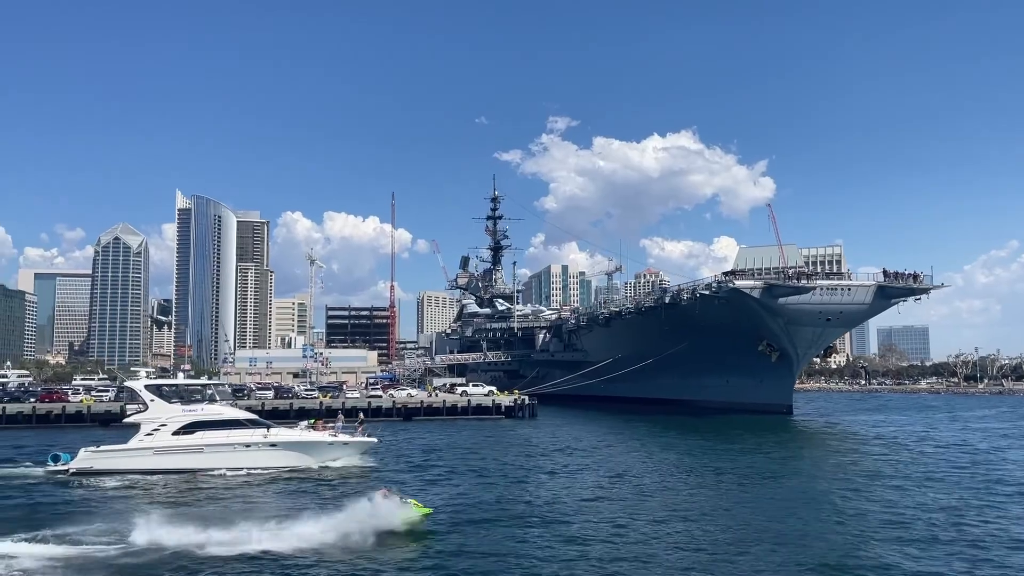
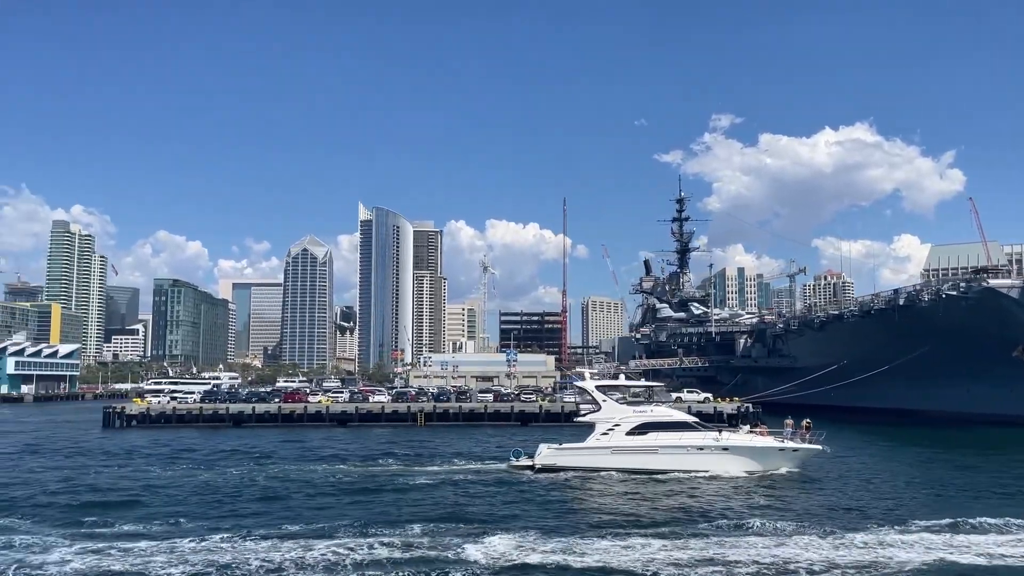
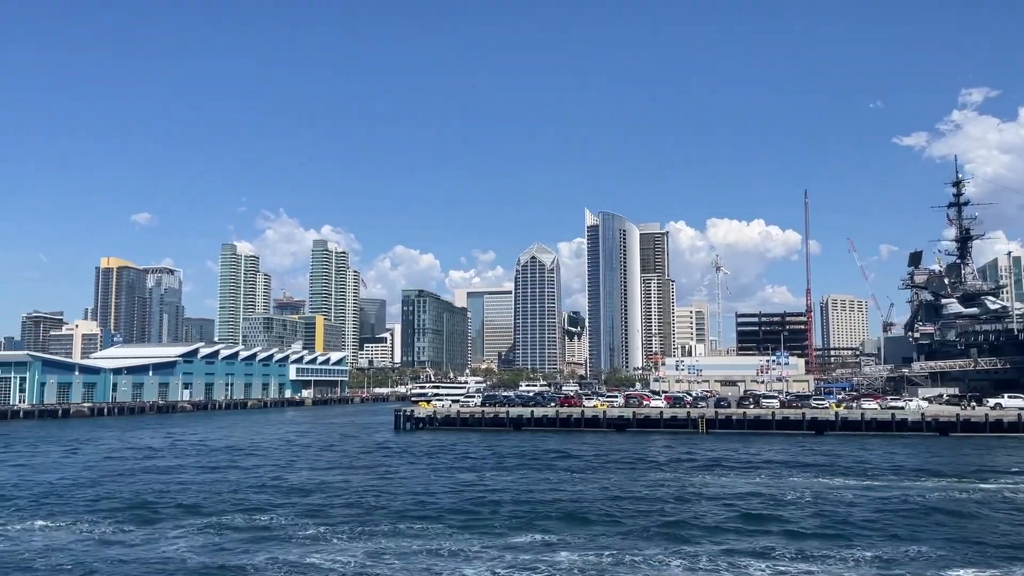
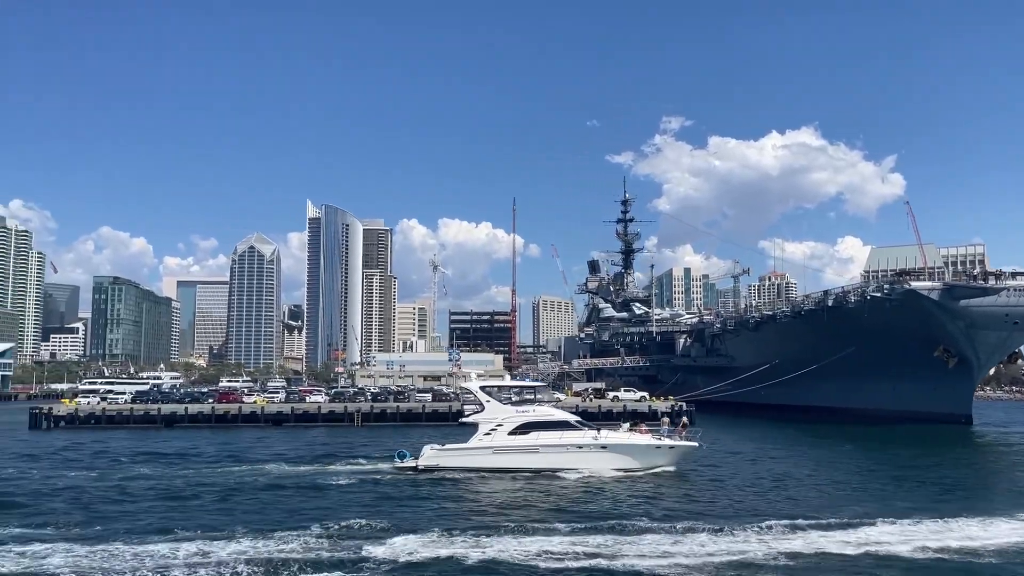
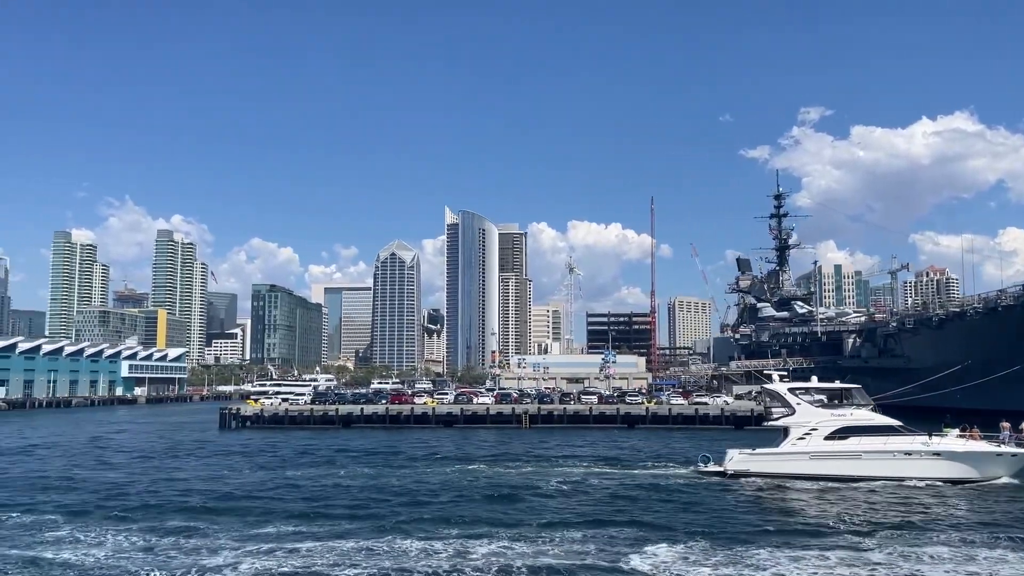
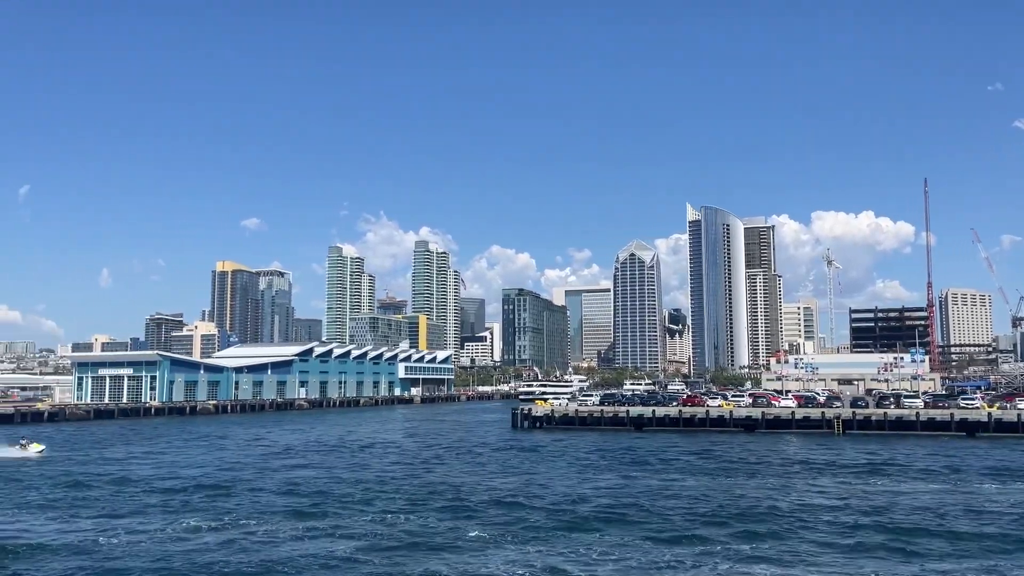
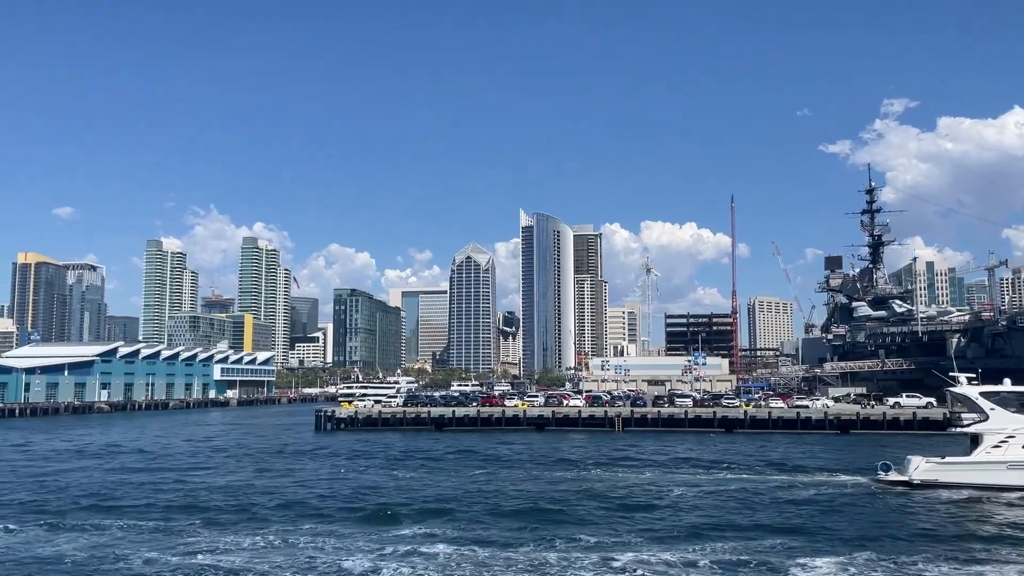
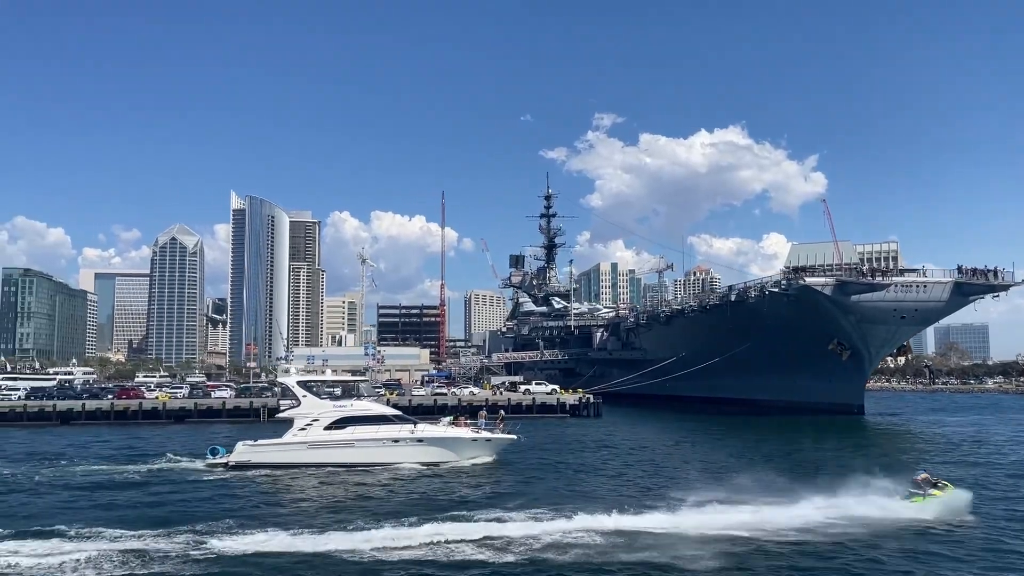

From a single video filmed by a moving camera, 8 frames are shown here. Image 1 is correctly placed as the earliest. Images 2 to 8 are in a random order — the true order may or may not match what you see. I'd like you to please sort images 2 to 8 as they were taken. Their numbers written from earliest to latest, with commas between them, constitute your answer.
8, 4, 2, 5, 7, 3, 6
